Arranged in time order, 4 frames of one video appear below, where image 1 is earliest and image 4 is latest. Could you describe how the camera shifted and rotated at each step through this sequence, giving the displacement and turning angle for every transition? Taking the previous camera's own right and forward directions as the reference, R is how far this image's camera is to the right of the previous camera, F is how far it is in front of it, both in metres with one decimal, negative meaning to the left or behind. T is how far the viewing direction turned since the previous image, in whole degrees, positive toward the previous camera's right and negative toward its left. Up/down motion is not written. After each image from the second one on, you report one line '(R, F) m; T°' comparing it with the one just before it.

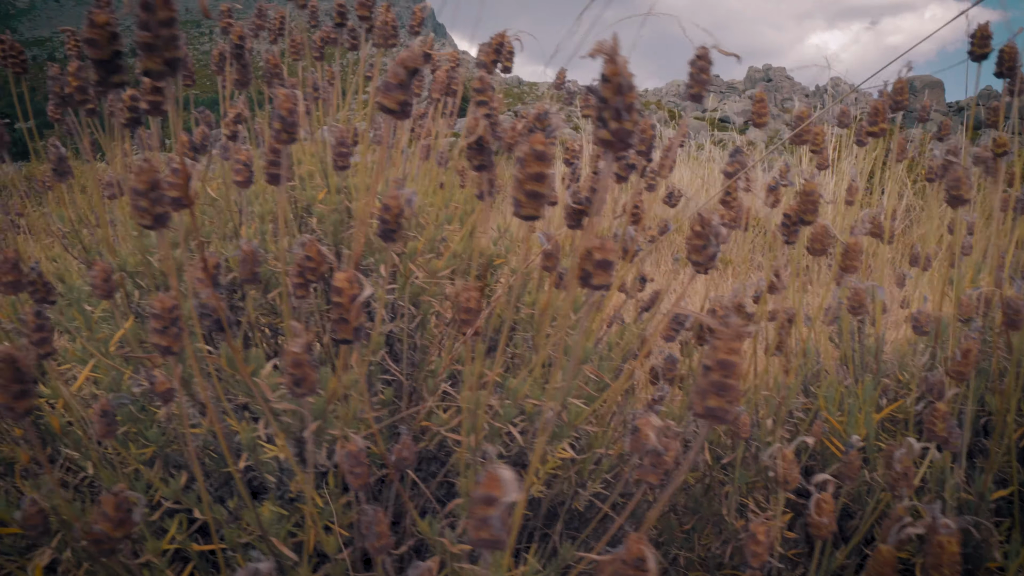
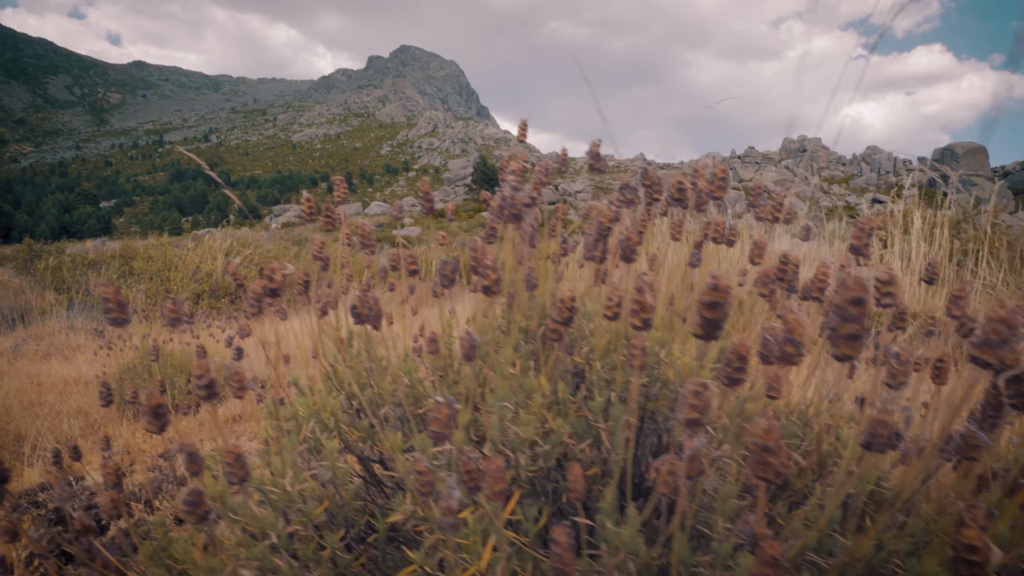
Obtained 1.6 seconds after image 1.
(-0.8, -0.1) m; -2°
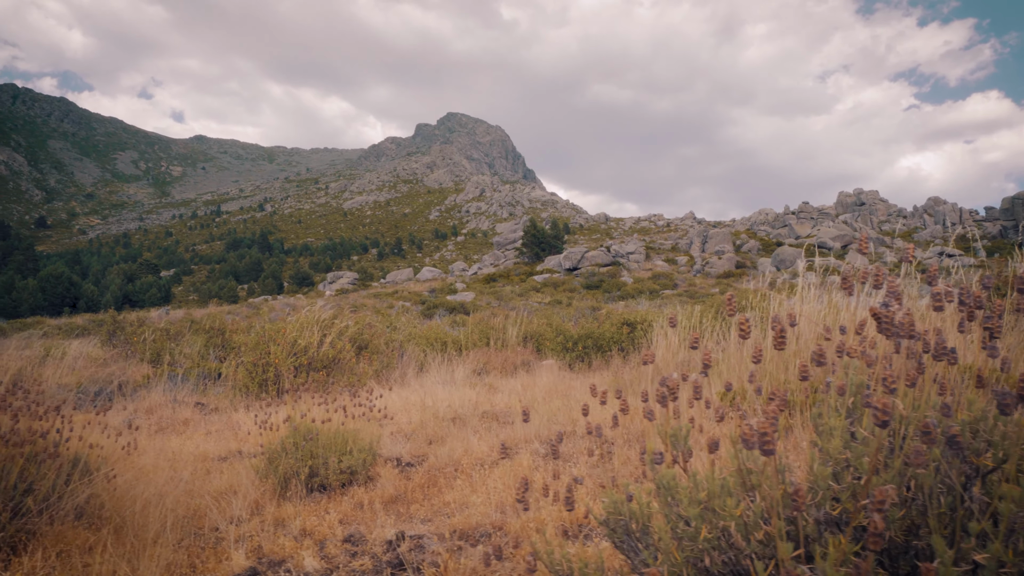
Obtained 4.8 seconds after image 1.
(-1.1, -0.3) m; 0°
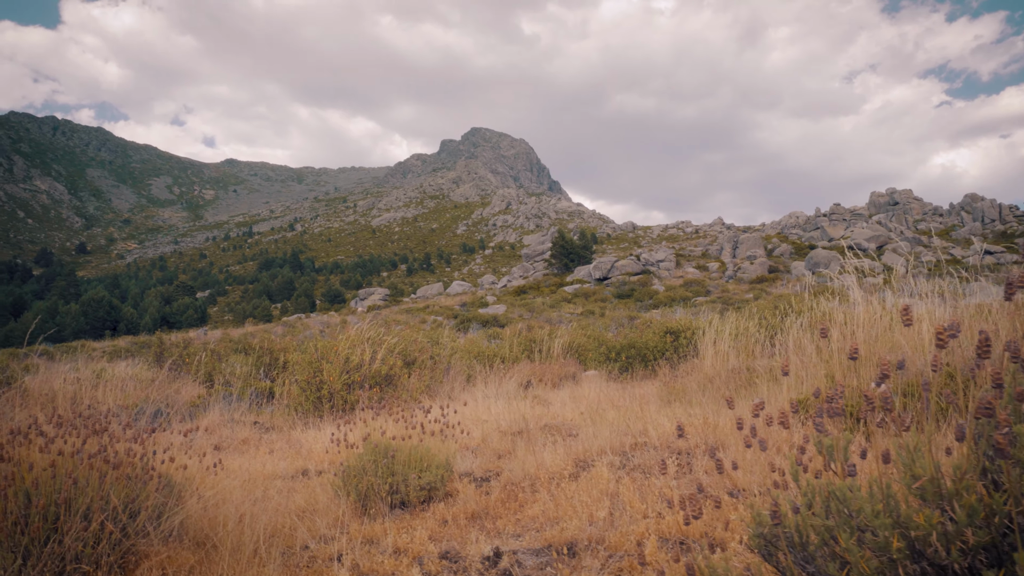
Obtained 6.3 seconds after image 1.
(-0.6, 0.0) m; -1°
